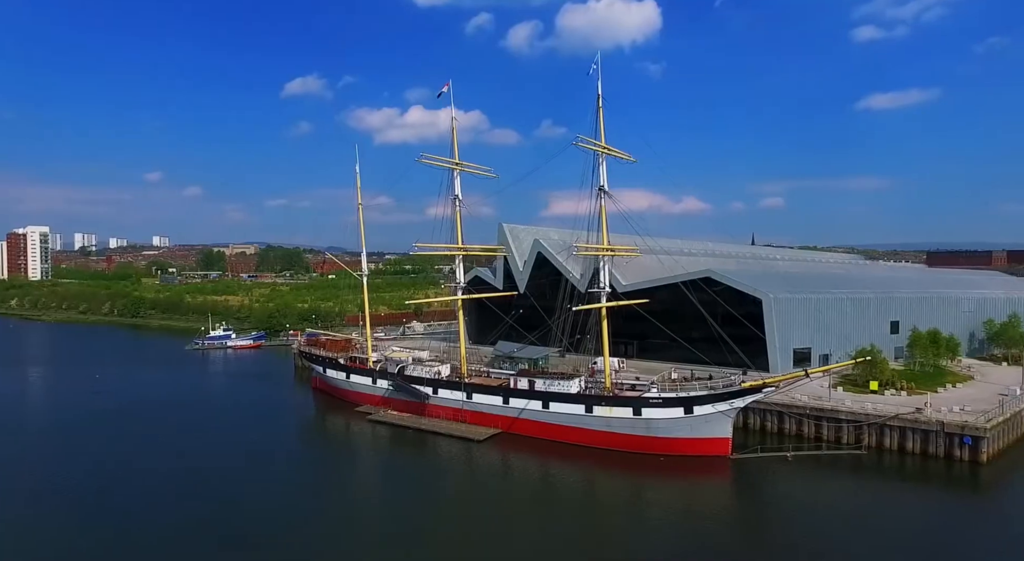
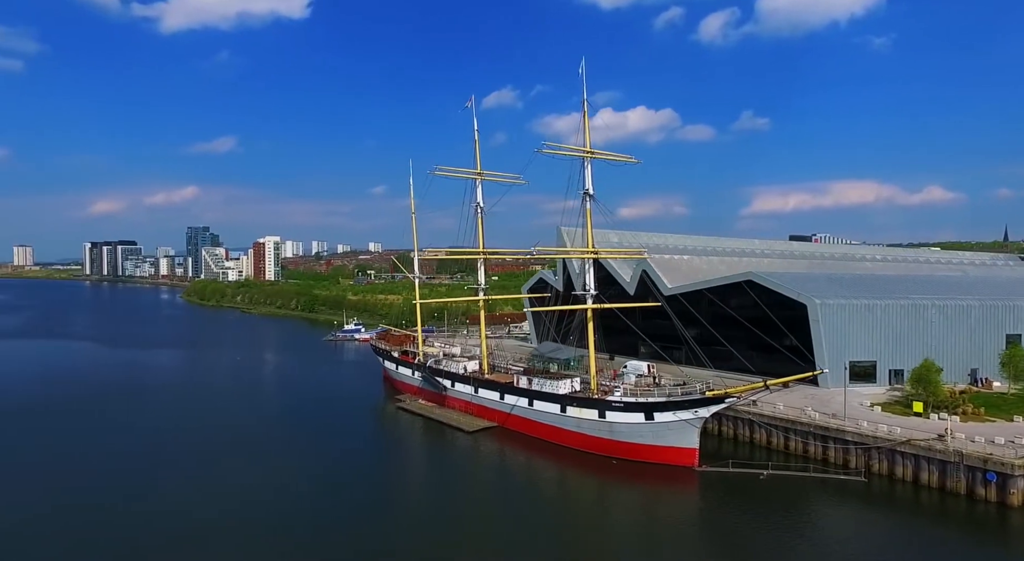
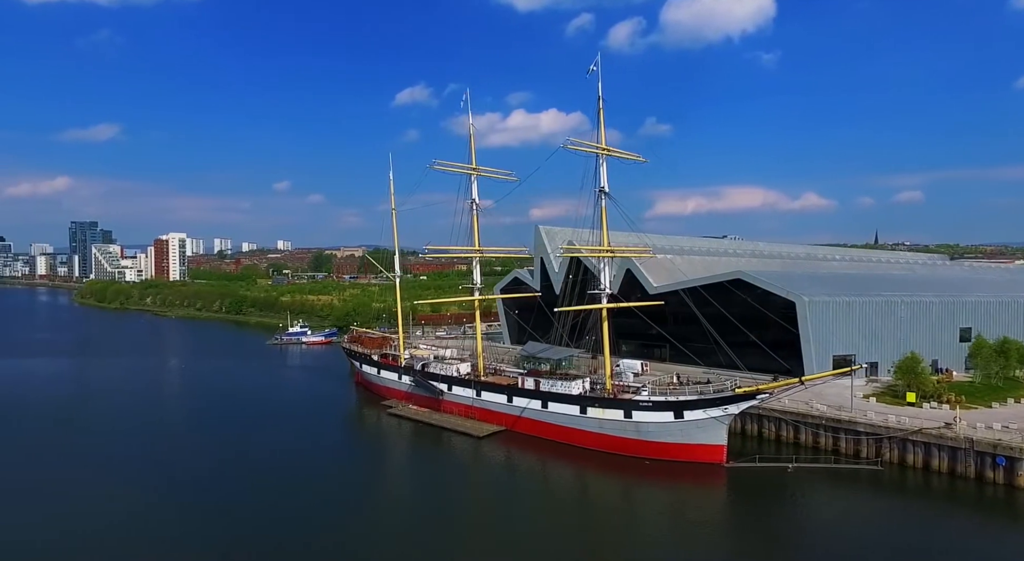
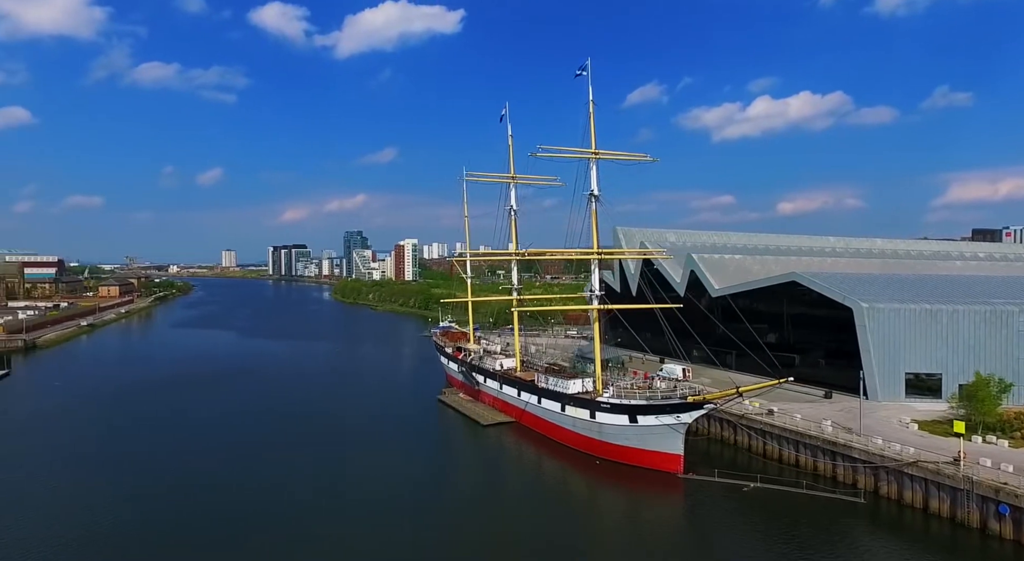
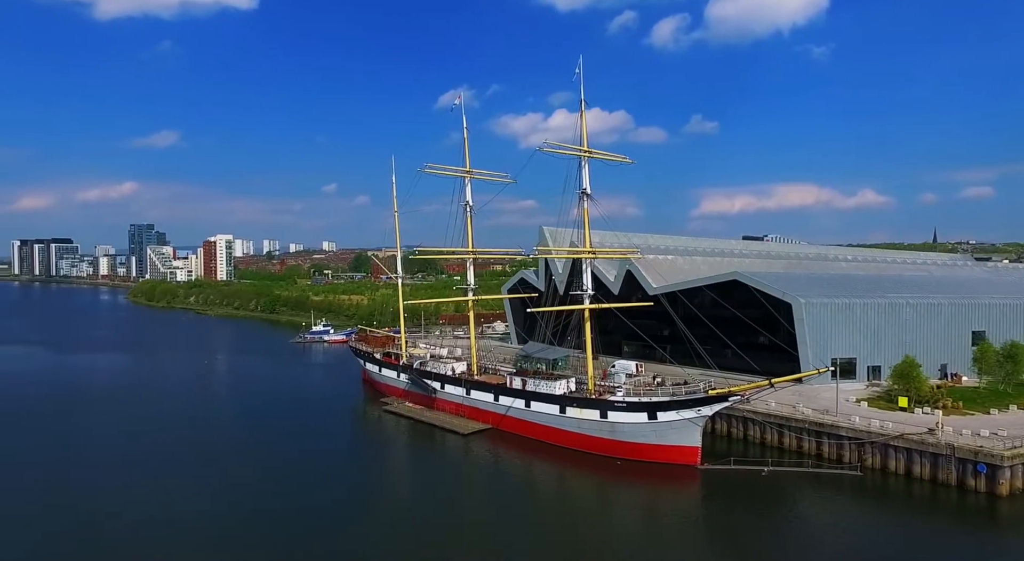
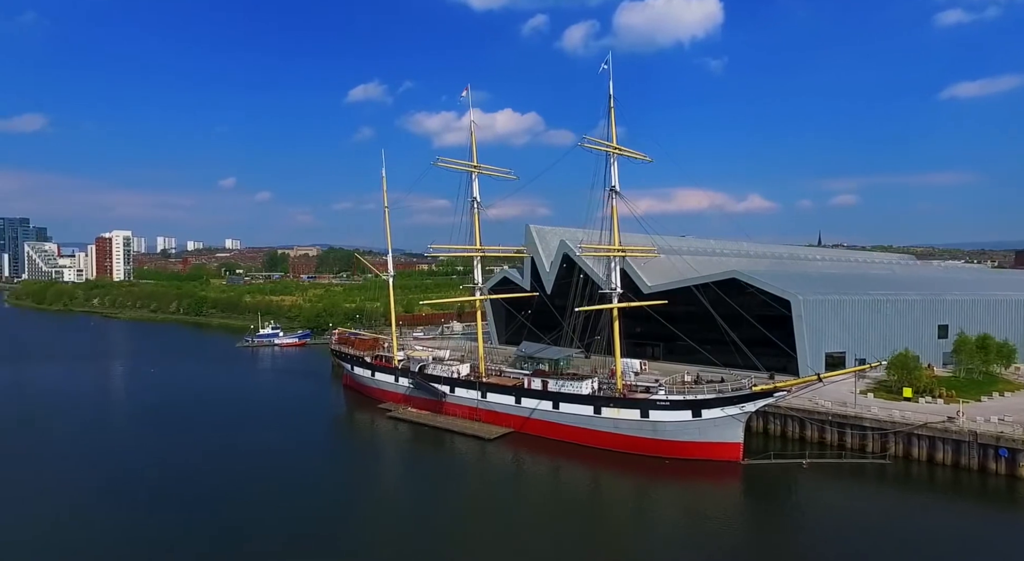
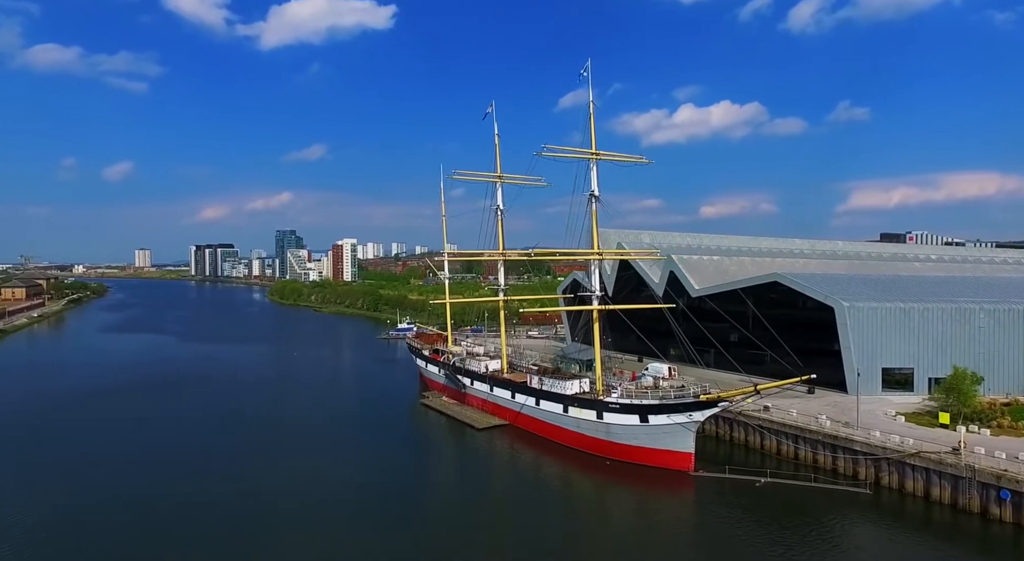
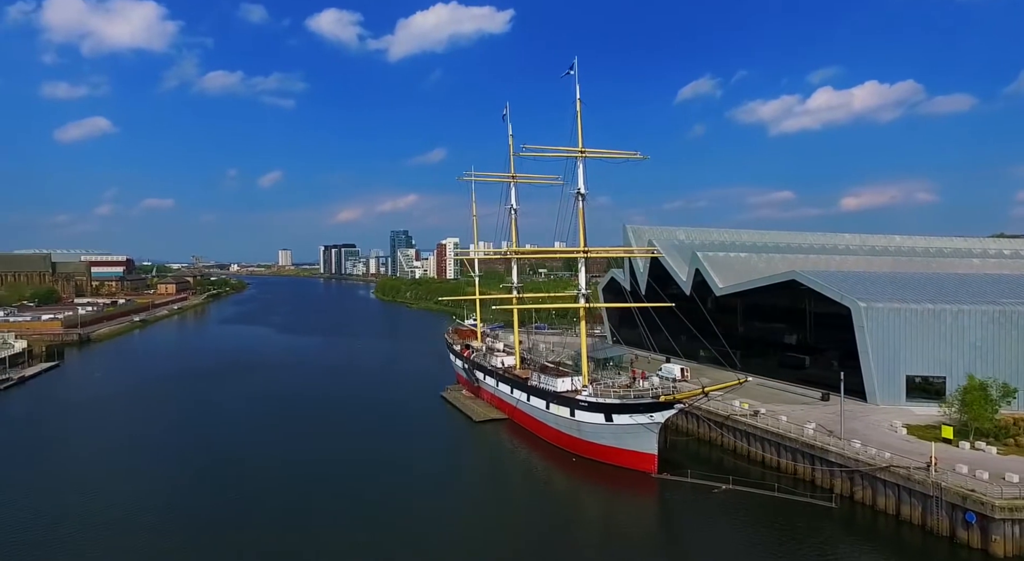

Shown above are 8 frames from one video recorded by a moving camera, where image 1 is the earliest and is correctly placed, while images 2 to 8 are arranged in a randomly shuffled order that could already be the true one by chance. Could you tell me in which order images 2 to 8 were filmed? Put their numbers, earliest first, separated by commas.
6, 3, 5, 2, 7, 4, 8
